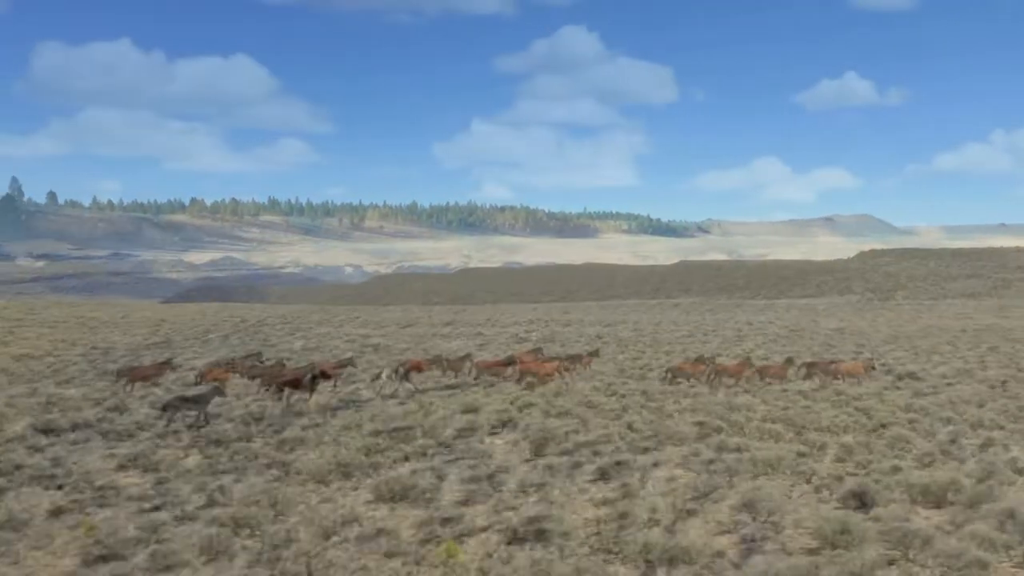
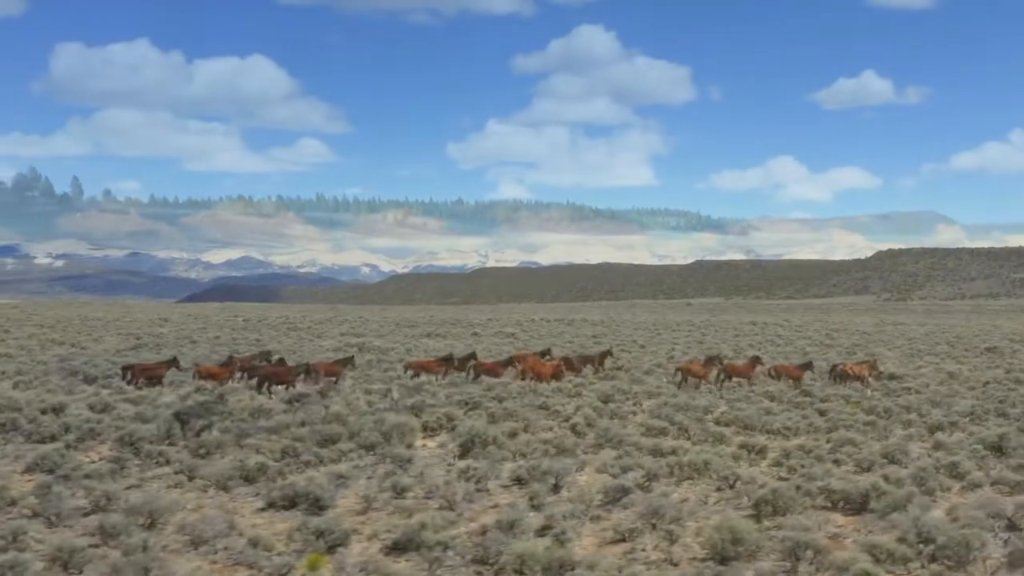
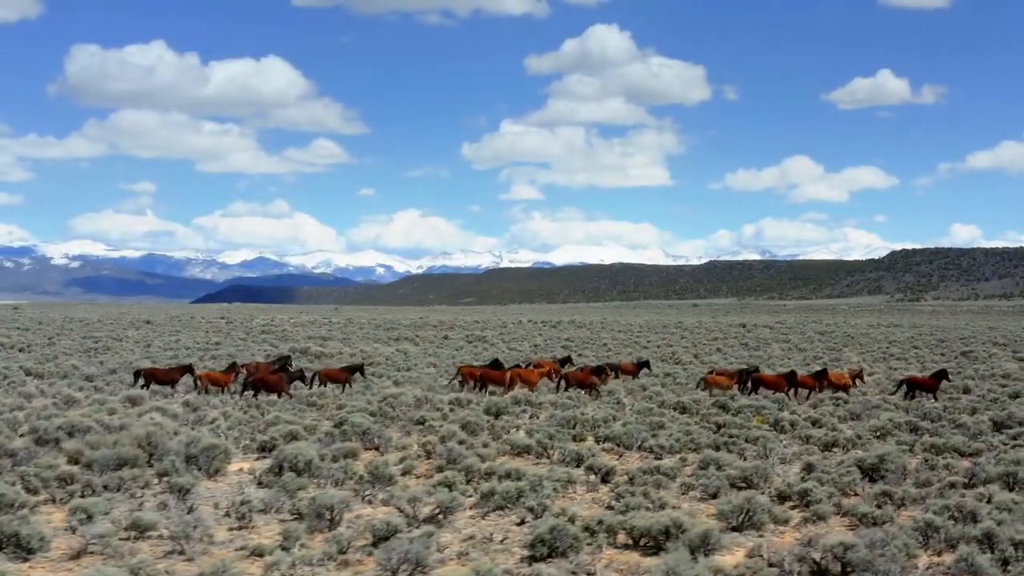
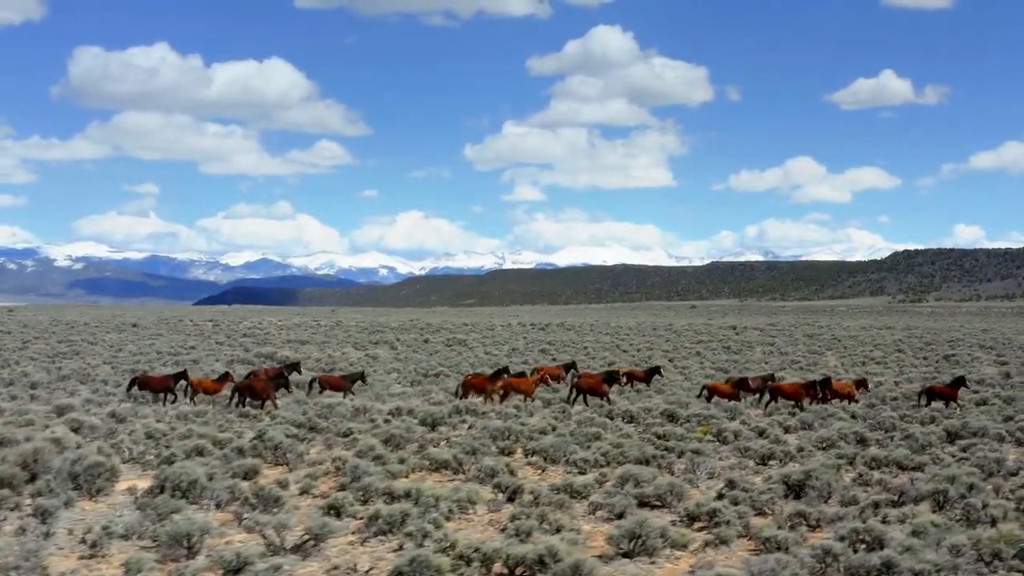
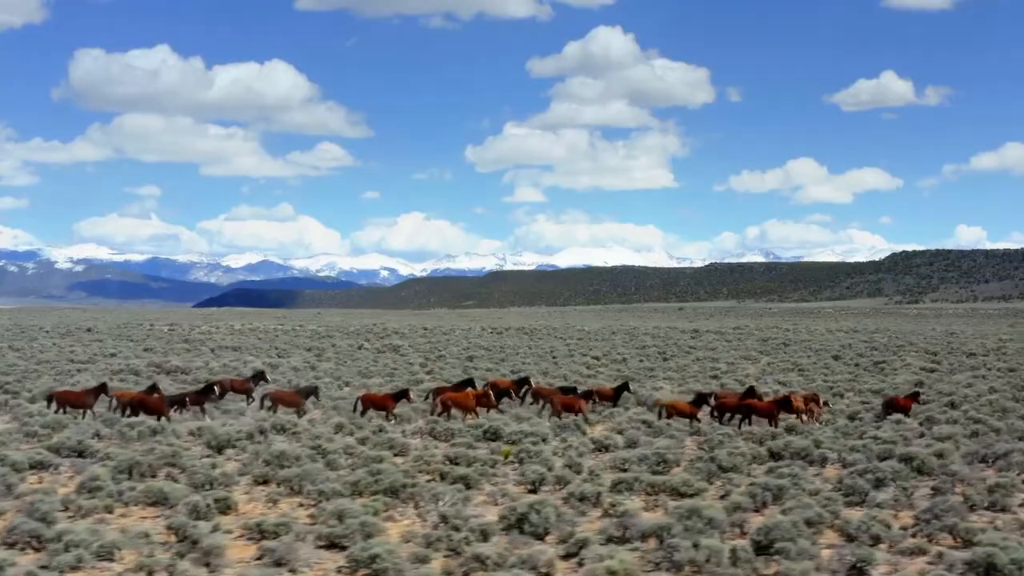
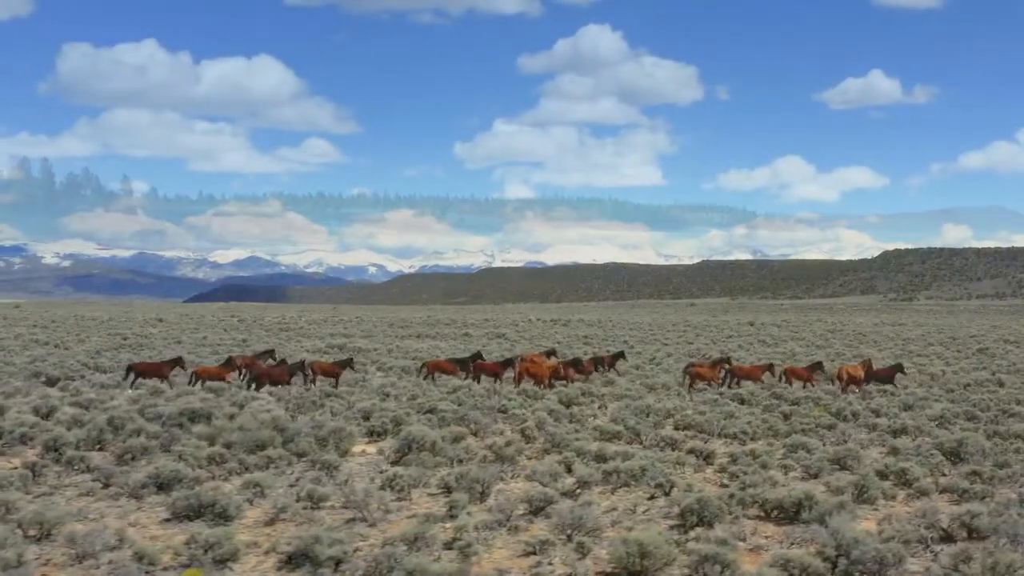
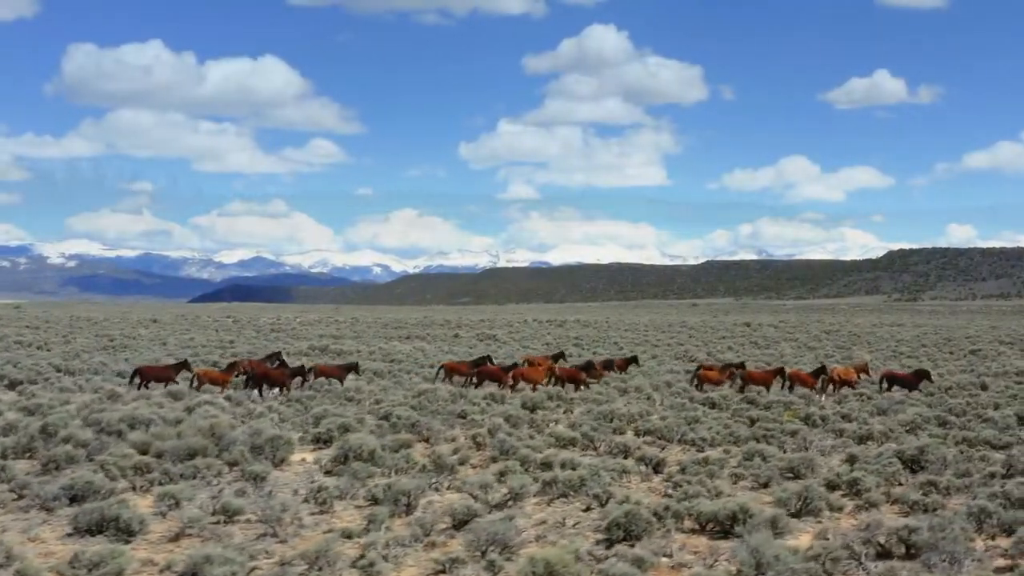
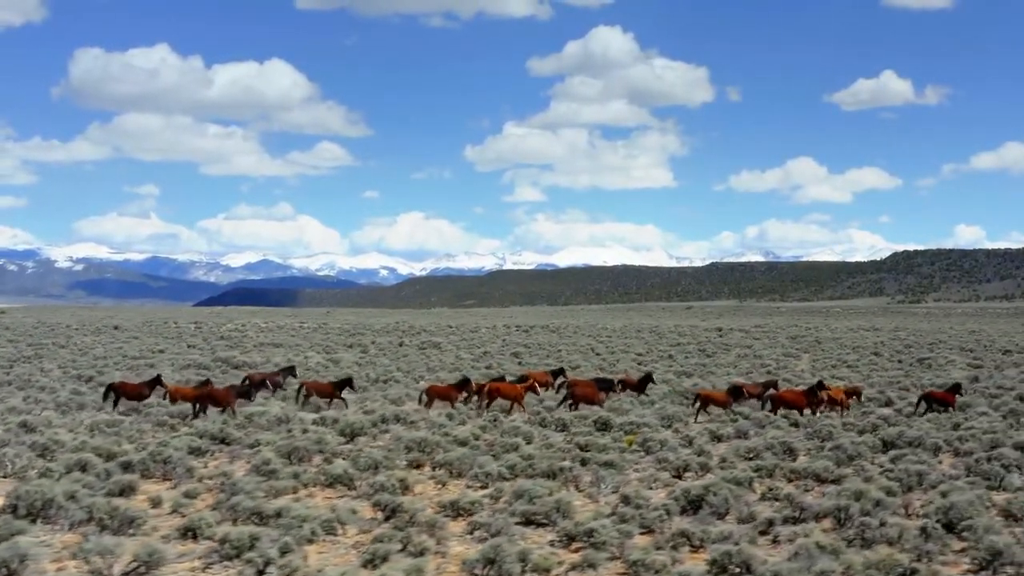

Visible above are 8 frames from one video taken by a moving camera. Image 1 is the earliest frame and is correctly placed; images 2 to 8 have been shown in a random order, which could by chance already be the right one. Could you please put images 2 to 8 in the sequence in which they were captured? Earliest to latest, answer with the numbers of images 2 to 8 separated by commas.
2, 6, 7, 3, 4, 8, 5
